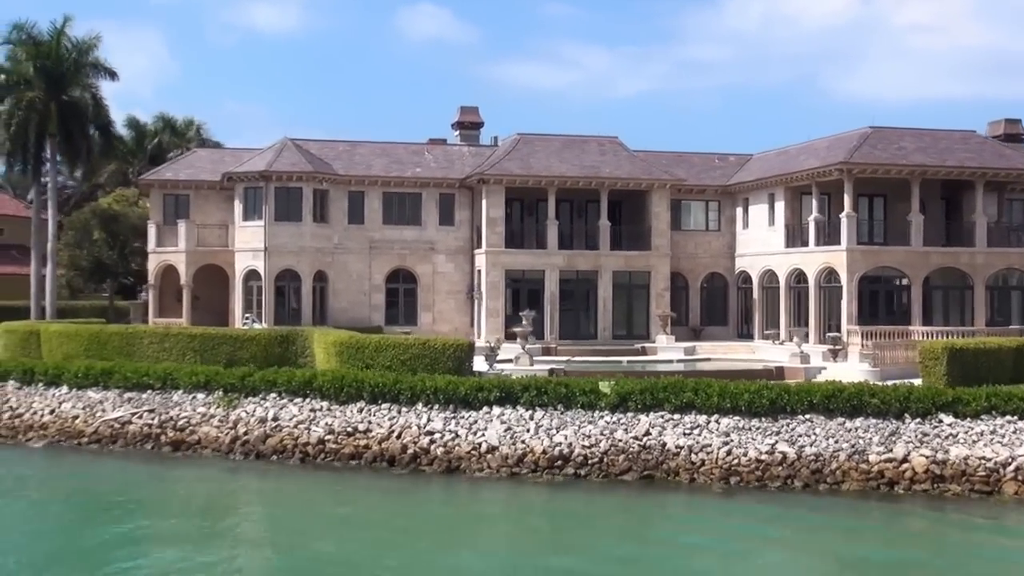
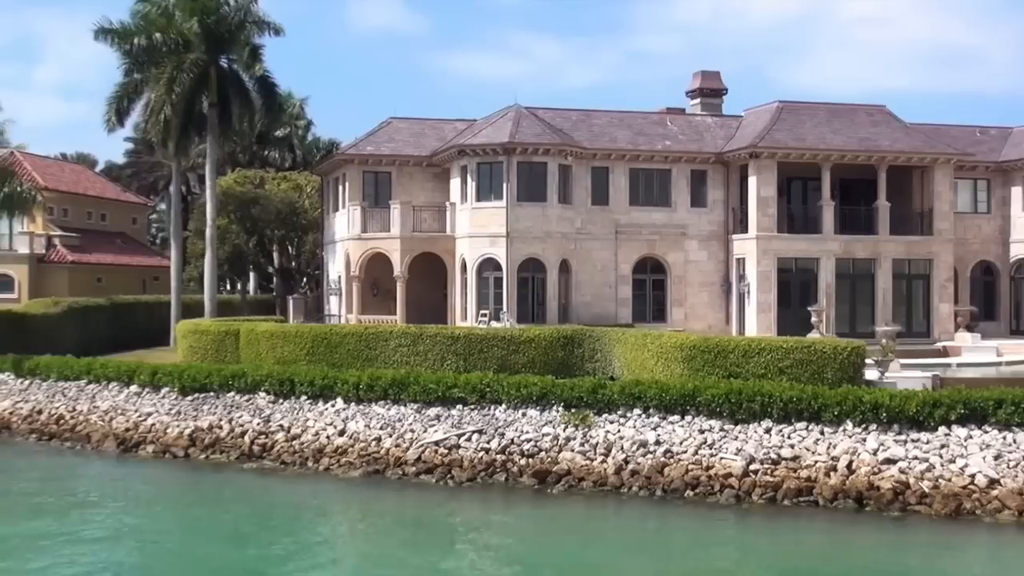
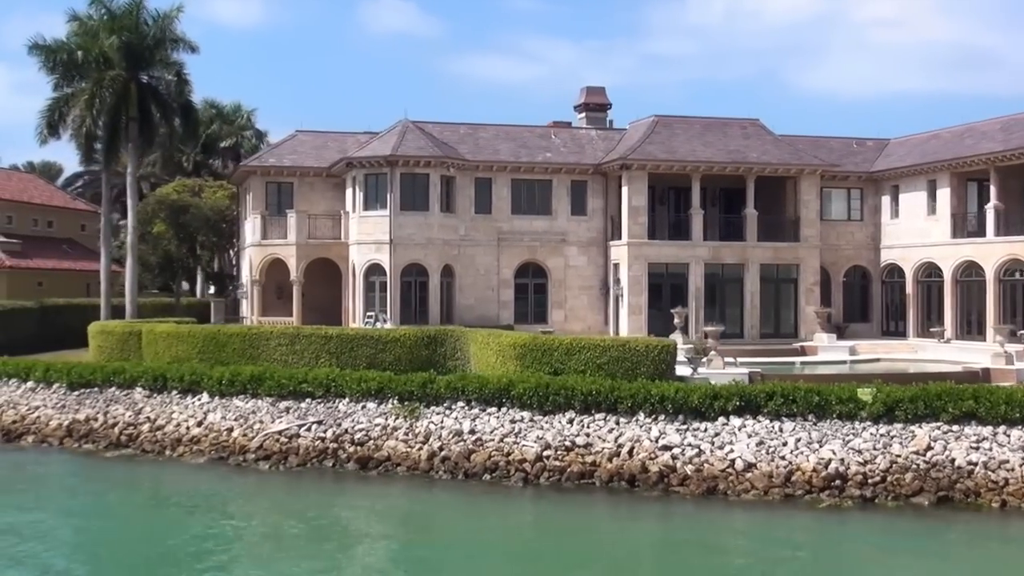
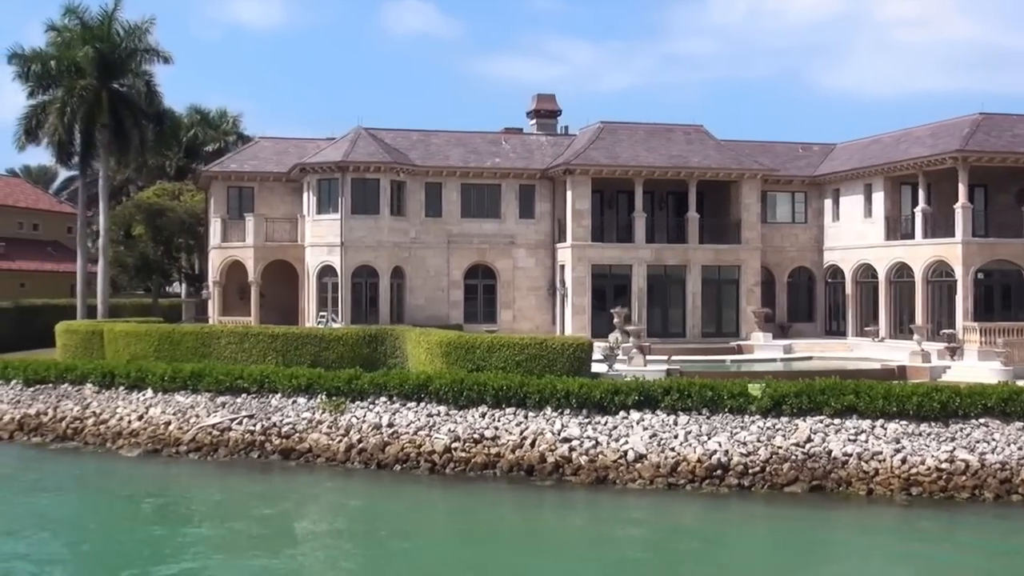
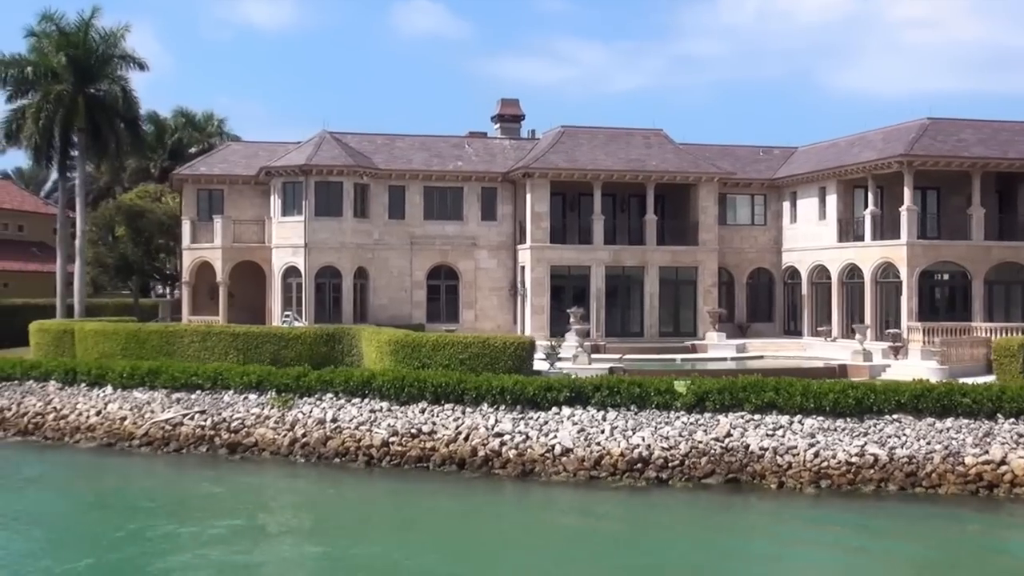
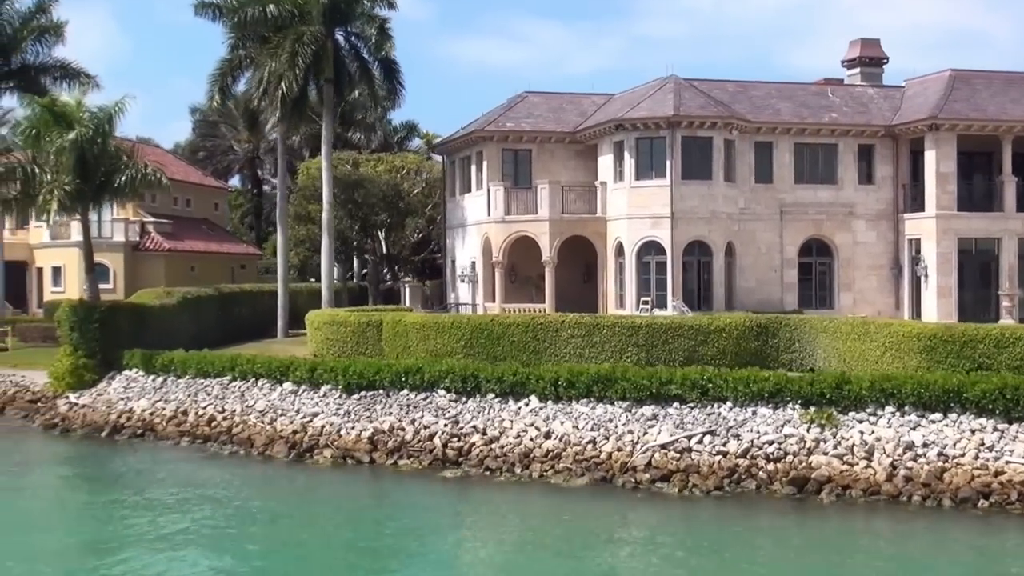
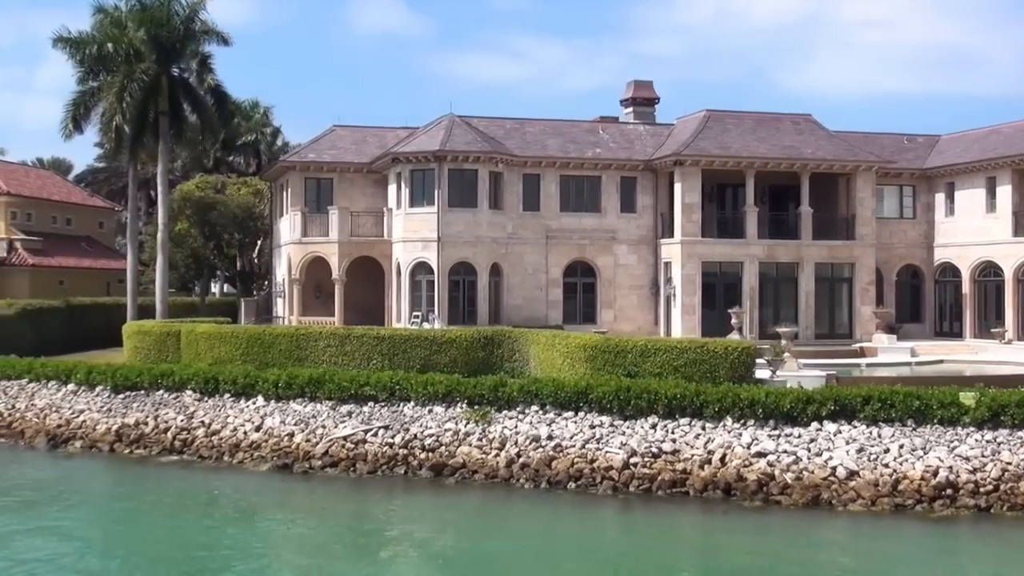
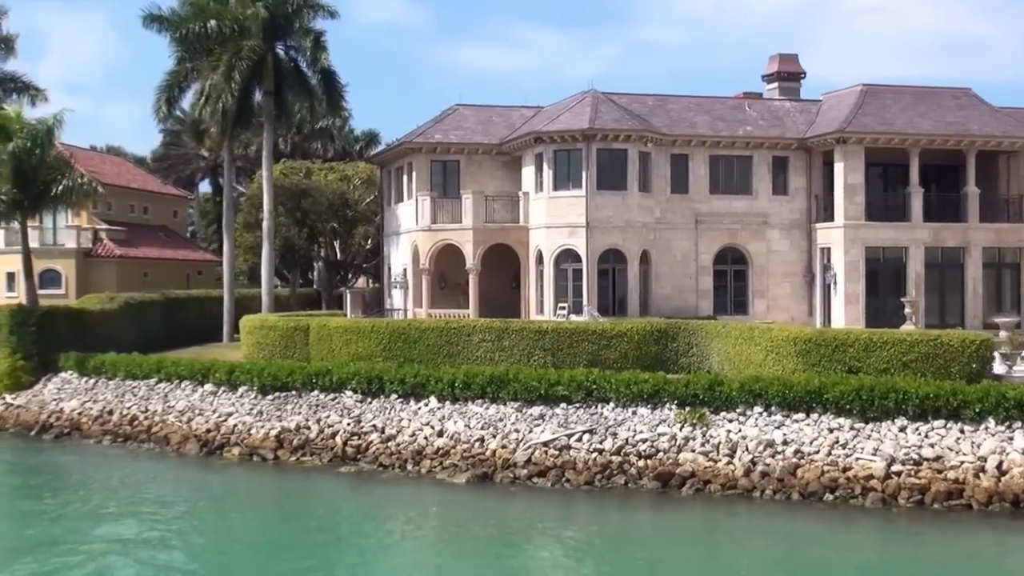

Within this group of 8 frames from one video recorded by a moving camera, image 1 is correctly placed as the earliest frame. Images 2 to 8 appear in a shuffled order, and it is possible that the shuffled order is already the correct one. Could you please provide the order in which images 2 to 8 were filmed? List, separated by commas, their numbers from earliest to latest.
5, 4, 3, 7, 2, 8, 6
